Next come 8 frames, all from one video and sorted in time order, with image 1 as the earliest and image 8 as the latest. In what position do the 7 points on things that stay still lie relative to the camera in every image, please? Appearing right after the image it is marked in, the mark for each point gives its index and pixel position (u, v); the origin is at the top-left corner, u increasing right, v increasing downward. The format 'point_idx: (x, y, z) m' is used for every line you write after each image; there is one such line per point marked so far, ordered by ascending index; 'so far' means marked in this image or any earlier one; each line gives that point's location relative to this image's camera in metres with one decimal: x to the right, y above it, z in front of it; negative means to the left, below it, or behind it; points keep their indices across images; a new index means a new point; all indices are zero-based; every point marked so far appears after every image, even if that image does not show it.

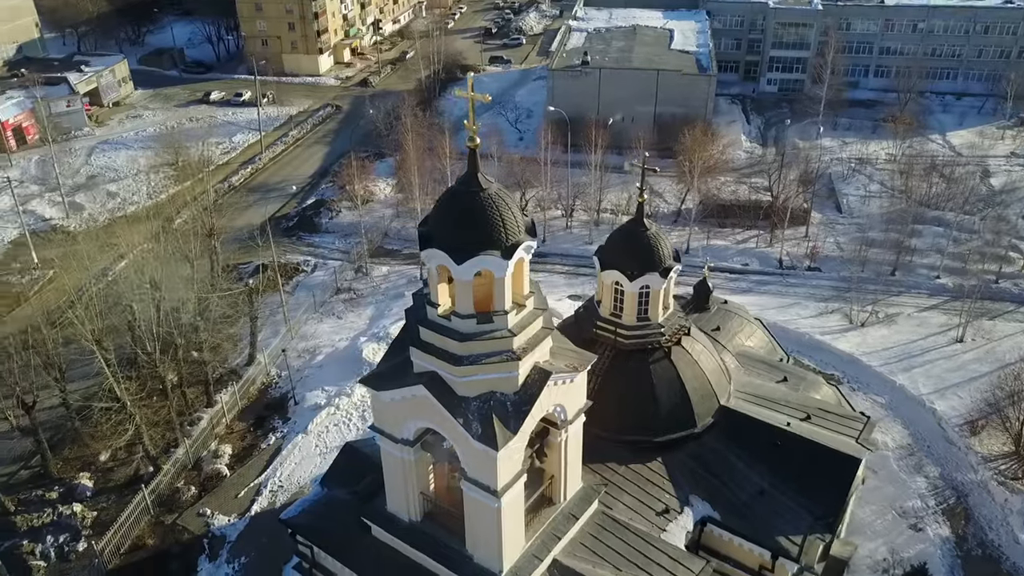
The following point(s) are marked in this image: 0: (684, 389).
0: (+3.6, -2.1, +17.8) m
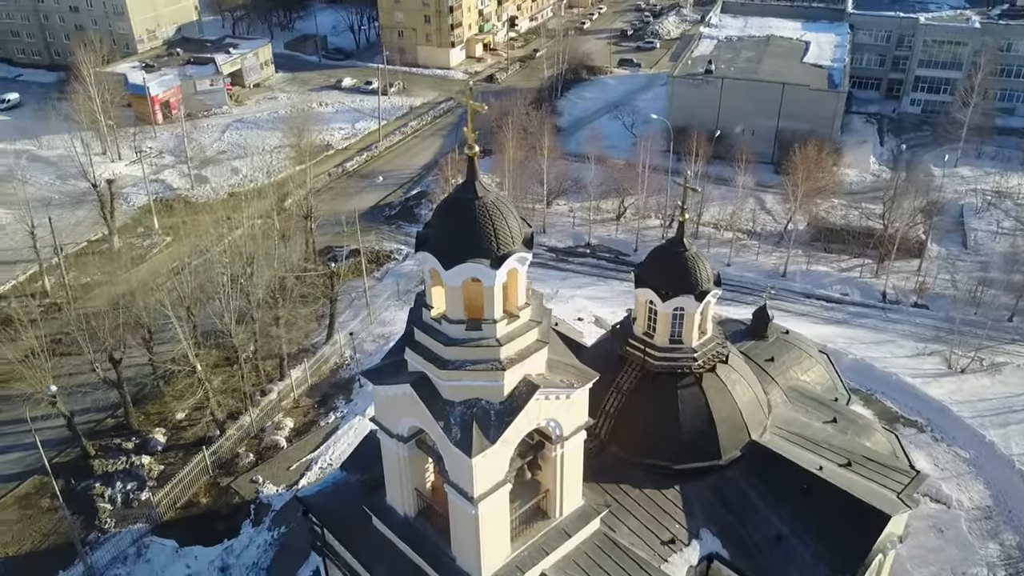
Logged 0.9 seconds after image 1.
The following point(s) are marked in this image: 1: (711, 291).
0: (+4.1, -2.7, +17.2) m
1: (+4.0, -0.1, +17.0) m
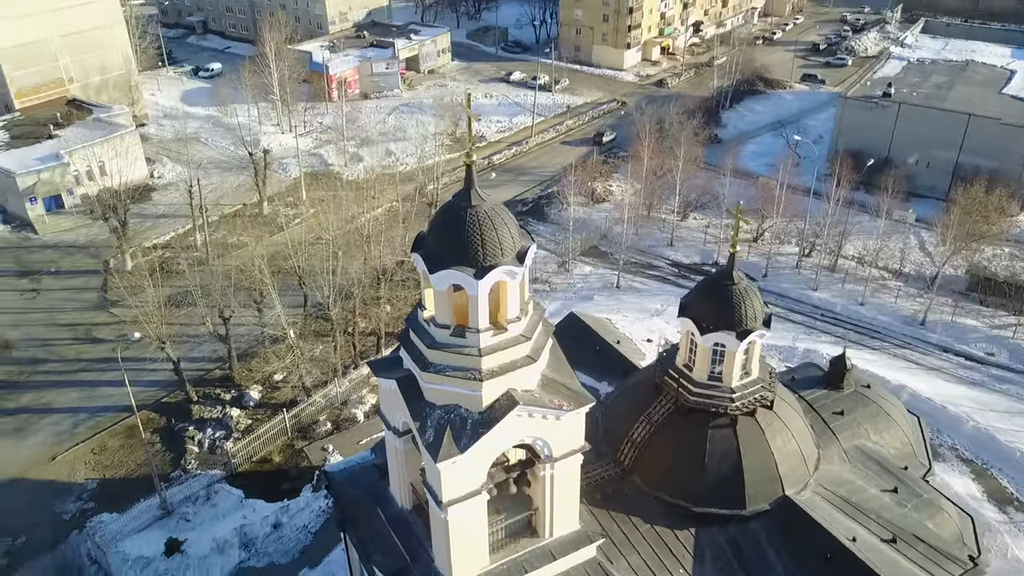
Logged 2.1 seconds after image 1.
0: (+4.4, -3.4, +16.2) m
1: (+4.6, -0.8, +15.9) m
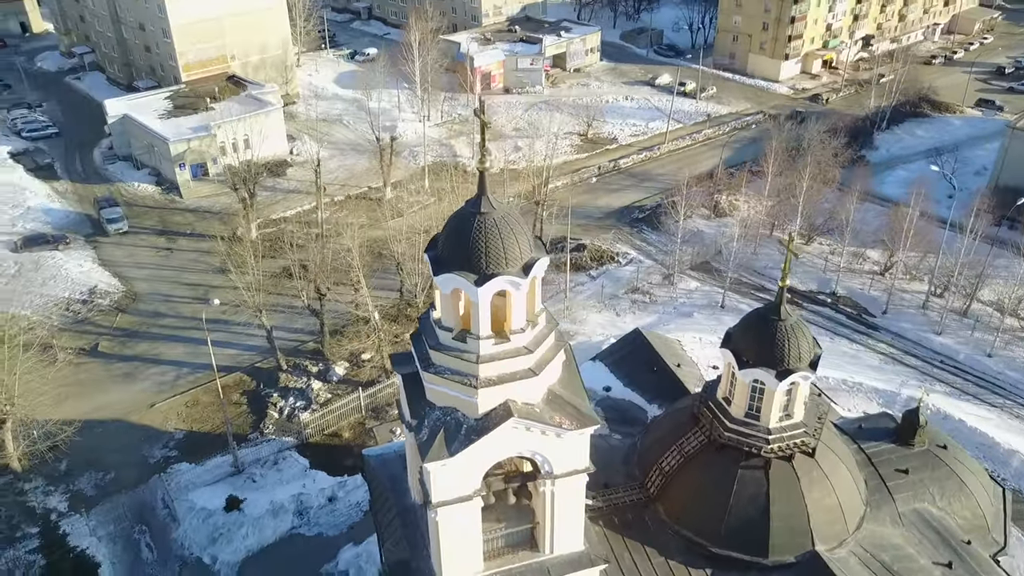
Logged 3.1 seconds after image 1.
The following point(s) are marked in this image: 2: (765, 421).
0: (+4.6, -4.0, +15.2) m
1: (+5.1, -1.5, +14.9) m
2: (+4.7, -2.4, +15.6) m
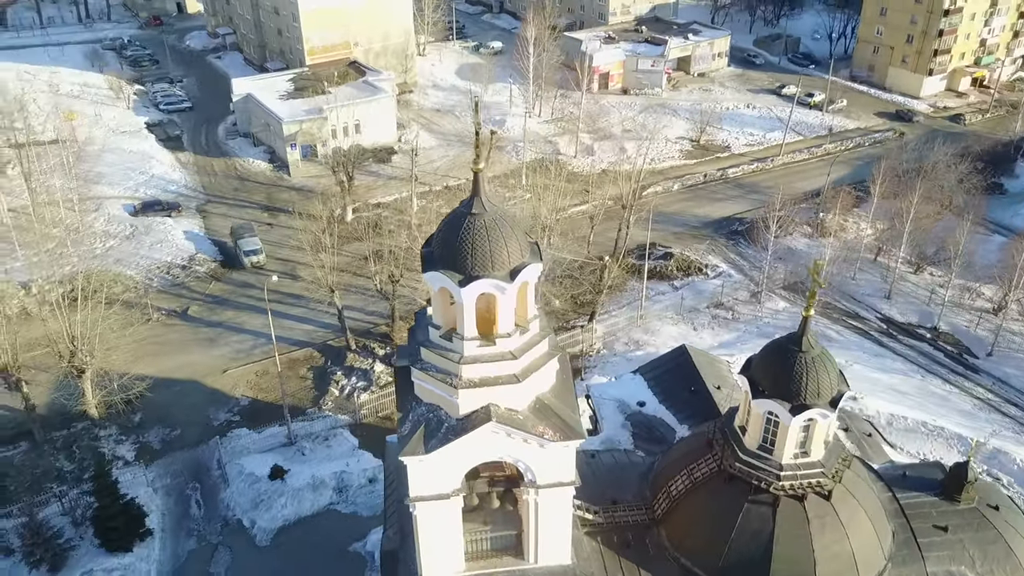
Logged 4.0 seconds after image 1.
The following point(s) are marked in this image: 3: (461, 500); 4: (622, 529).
0: (+4.4, -4.5, +14.4) m
1: (+5.1, -2.0, +14.0) m
2: (+4.7, -2.9, +14.7) m
3: (-0.8, -3.4, +13.6) m
4: (+2.1, -4.5, +15.8) m
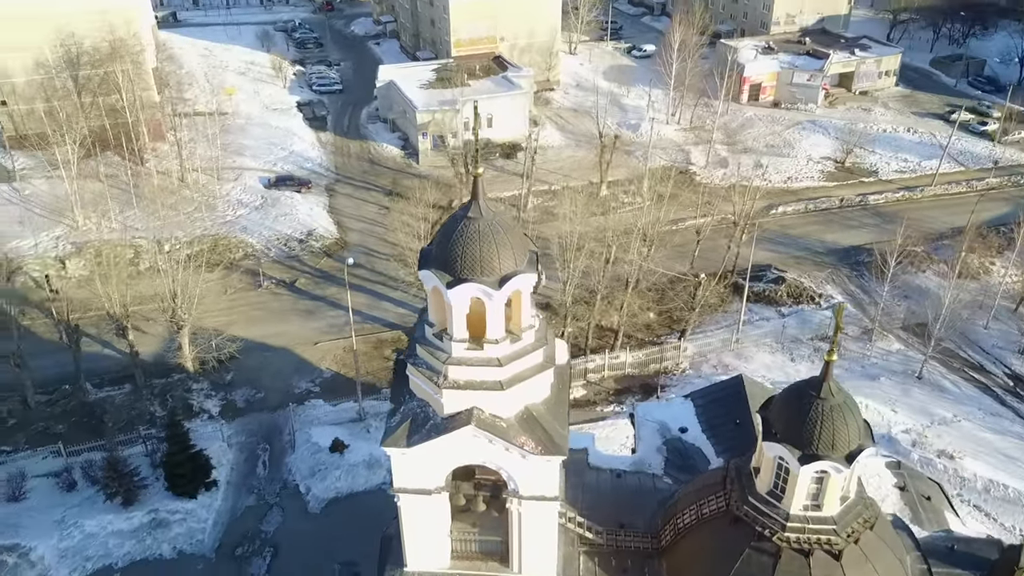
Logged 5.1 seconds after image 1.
0: (+4.0, -5.1, +13.6) m
1: (+4.9, -2.7, +13.1) m
2: (+4.5, -3.5, +13.8) m
3: (-1.1, -3.4, +13.7) m
4: (+2.0, -4.9, +15.4) m
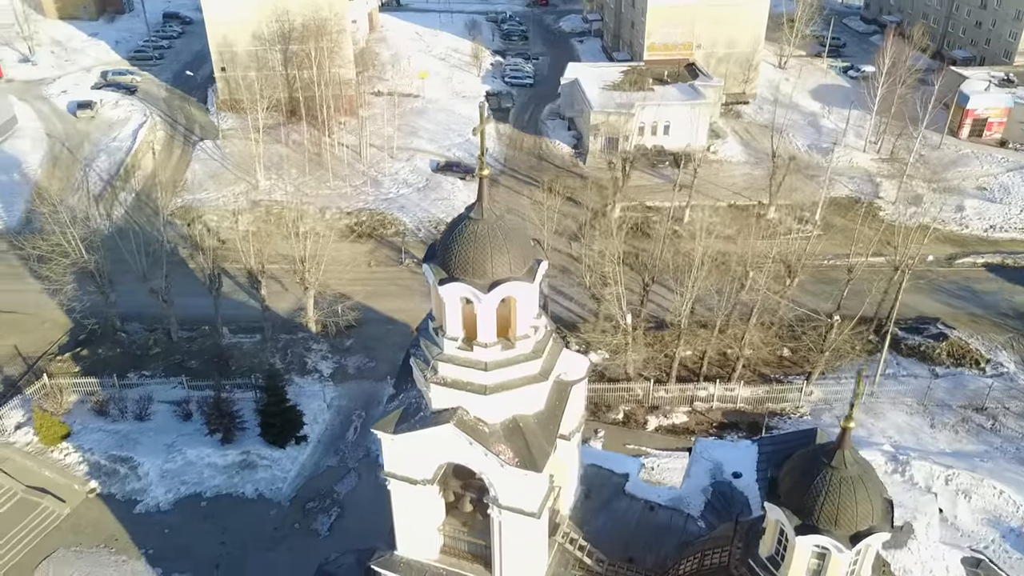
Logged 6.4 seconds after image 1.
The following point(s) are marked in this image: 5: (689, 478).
0: (+3.3, -5.7, +12.5) m
1: (+4.4, -3.5, +11.7) m
2: (+4.1, -4.3, +12.6) m
3: (-1.3, -3.4, +13.8) m
4: (+1.9, -5.2, +14.7) m
5: (+3.8, -4.1, +18.0) m
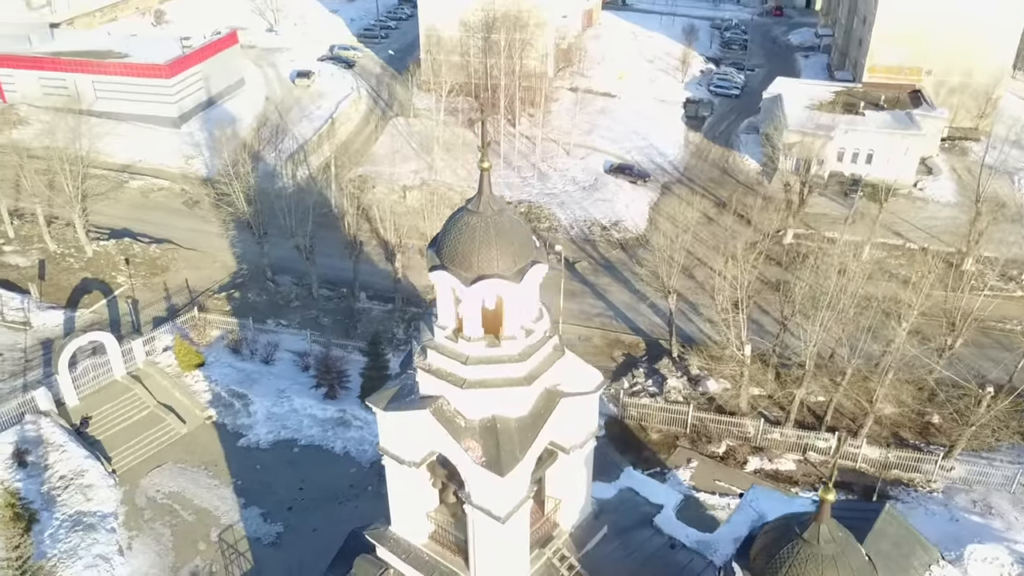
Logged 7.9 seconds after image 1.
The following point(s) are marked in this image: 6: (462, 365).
0: (+2.2, -6.1, +11.5) m
1: (+3.3, -4.0, +10.4) m
2: (+3.2, -4.8, +11.3) m
3: (-1.5, -3.1, +13.9) m
4: (+1.4, -5.5, +14.0) m
5: (+4.3, -4.7, +16.6) m
6: (-0.7, -1.1, +12.3) m
